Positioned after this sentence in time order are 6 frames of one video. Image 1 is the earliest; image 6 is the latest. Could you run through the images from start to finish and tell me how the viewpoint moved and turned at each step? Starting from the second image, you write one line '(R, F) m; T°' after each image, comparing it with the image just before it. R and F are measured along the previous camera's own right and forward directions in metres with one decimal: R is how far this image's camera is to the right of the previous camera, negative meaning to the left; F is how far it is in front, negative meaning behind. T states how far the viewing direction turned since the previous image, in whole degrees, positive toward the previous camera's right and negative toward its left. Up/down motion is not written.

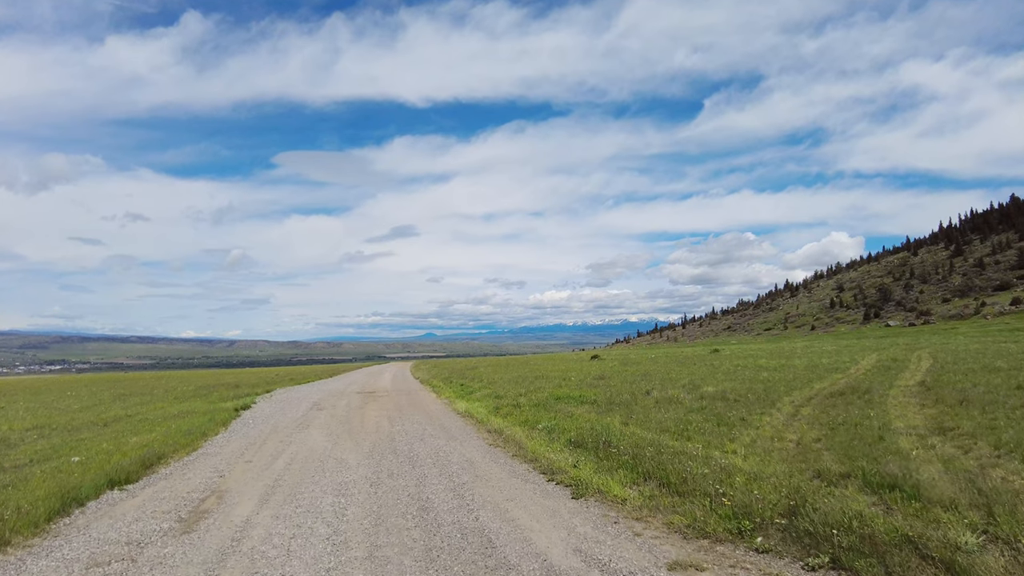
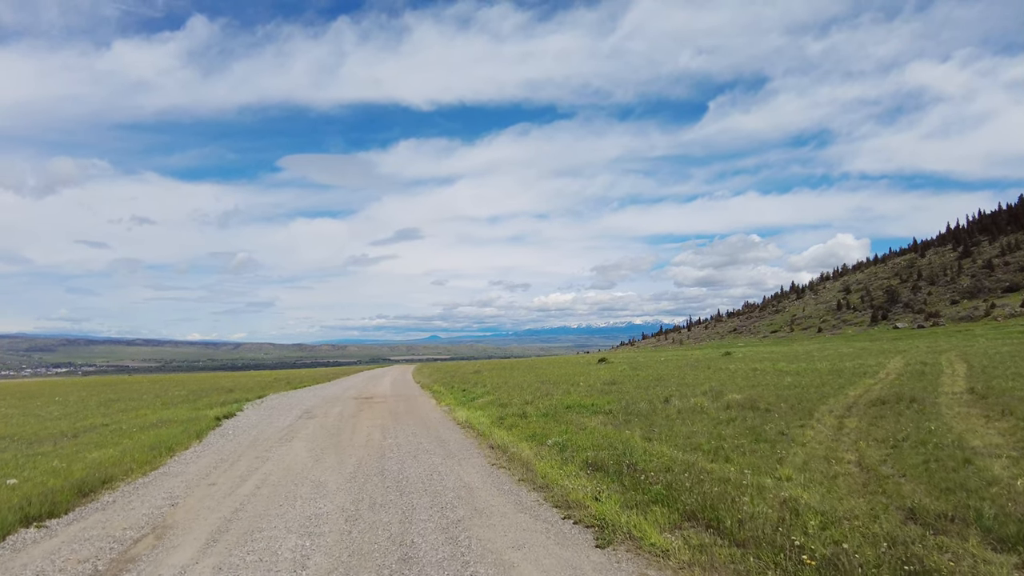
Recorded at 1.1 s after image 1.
(0.0, +2.3) m; 0°
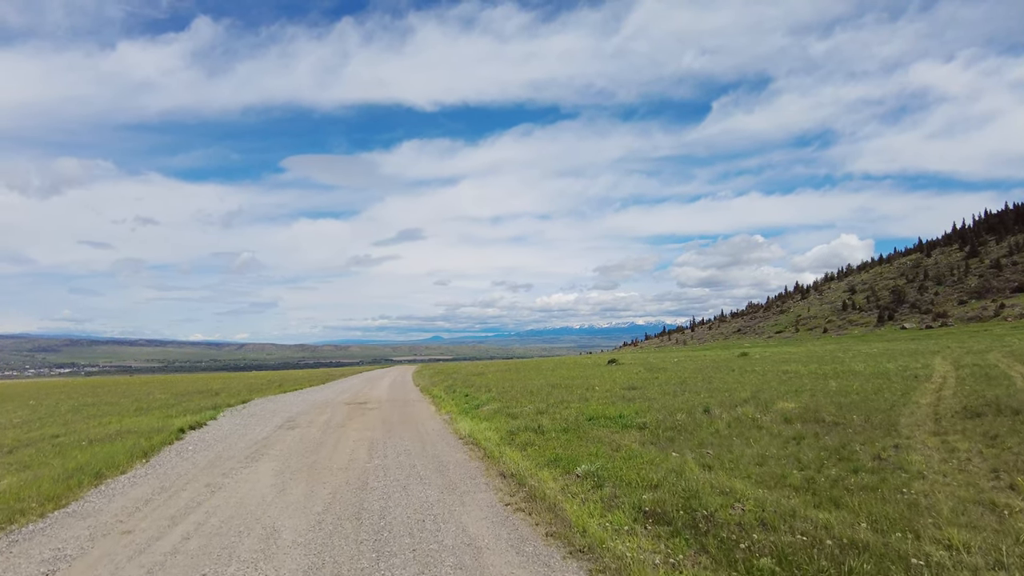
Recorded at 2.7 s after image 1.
(-0.4, +3.7) m; 0°
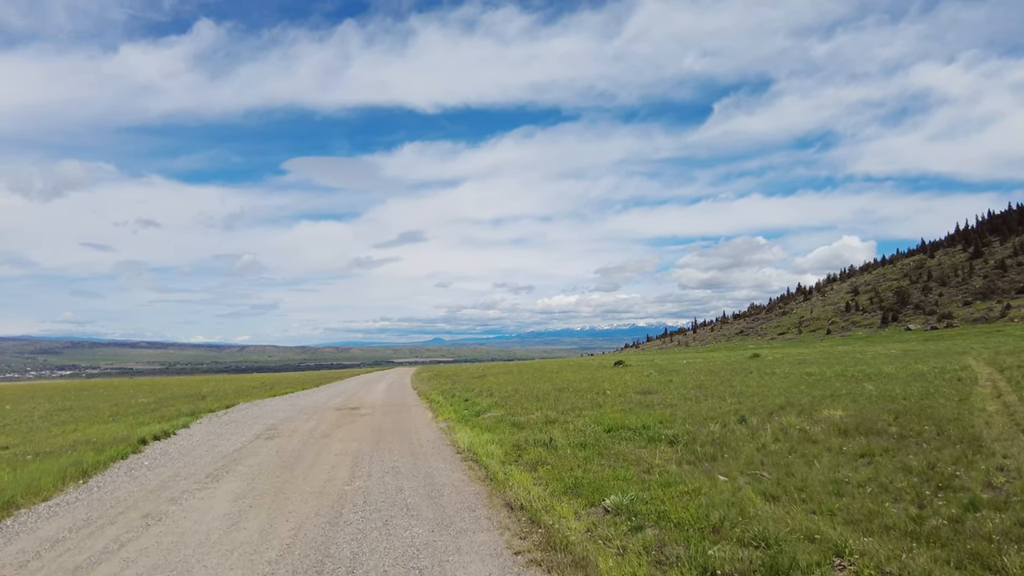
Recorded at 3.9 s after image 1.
(-0.2, +2.7) m; 0°
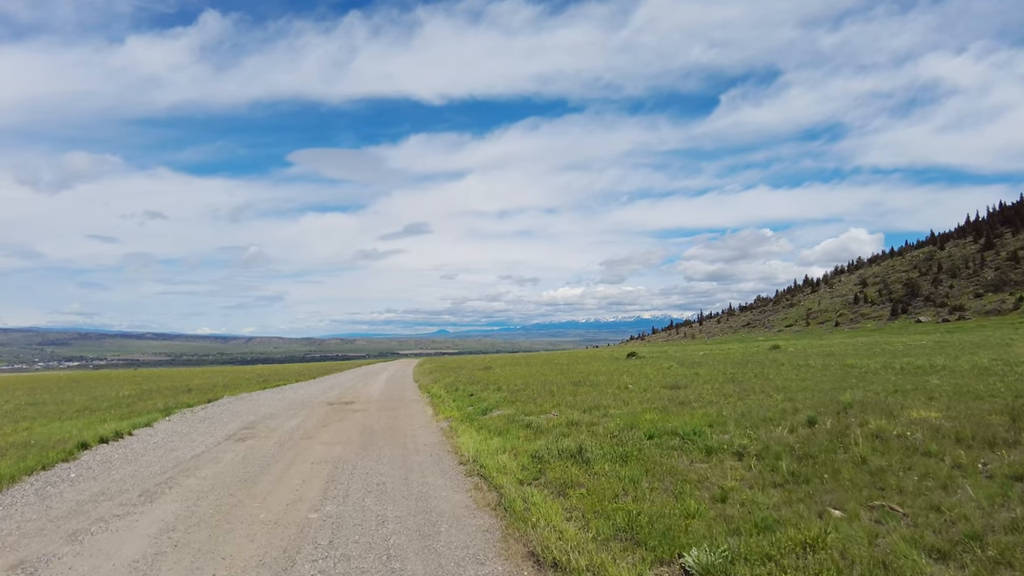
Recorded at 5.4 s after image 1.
(-0.3, +3.5) m; -1°
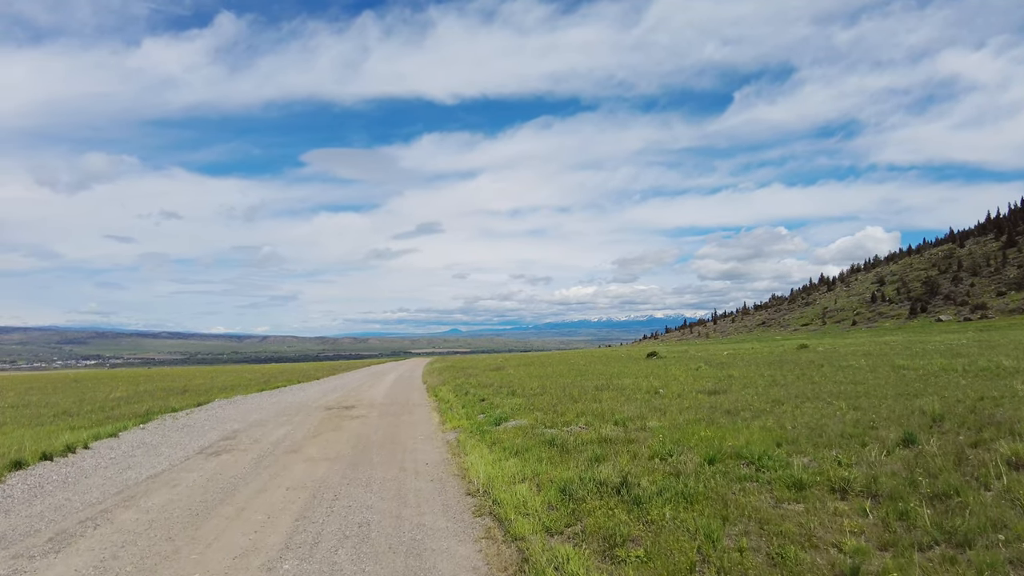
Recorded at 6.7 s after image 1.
(-0.2, +3.0) m; -1°
